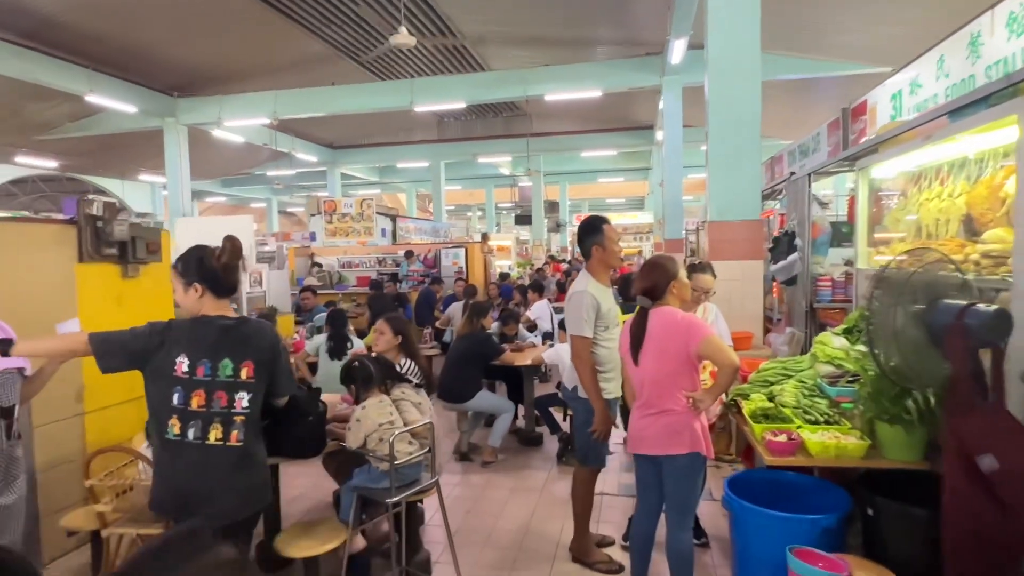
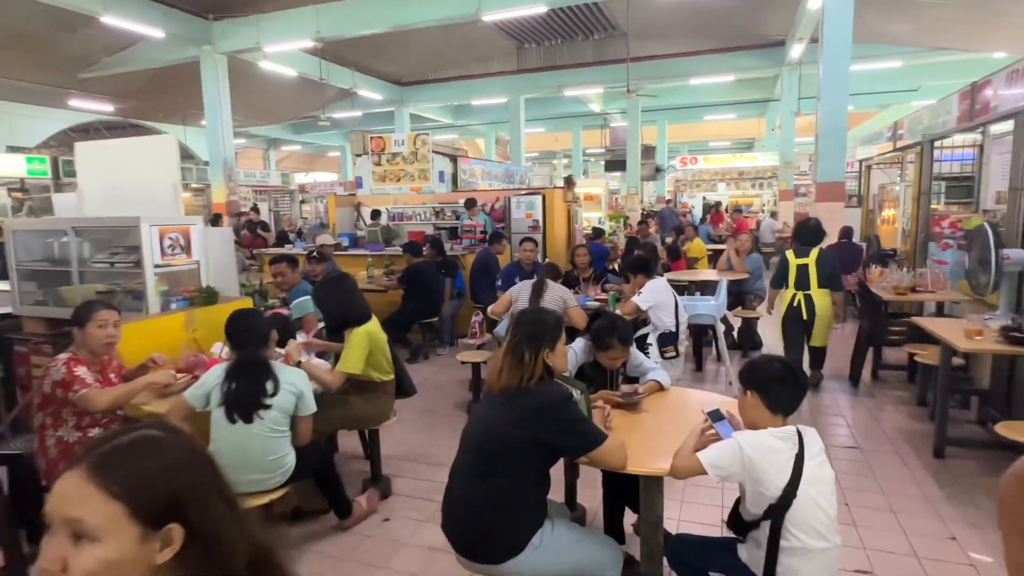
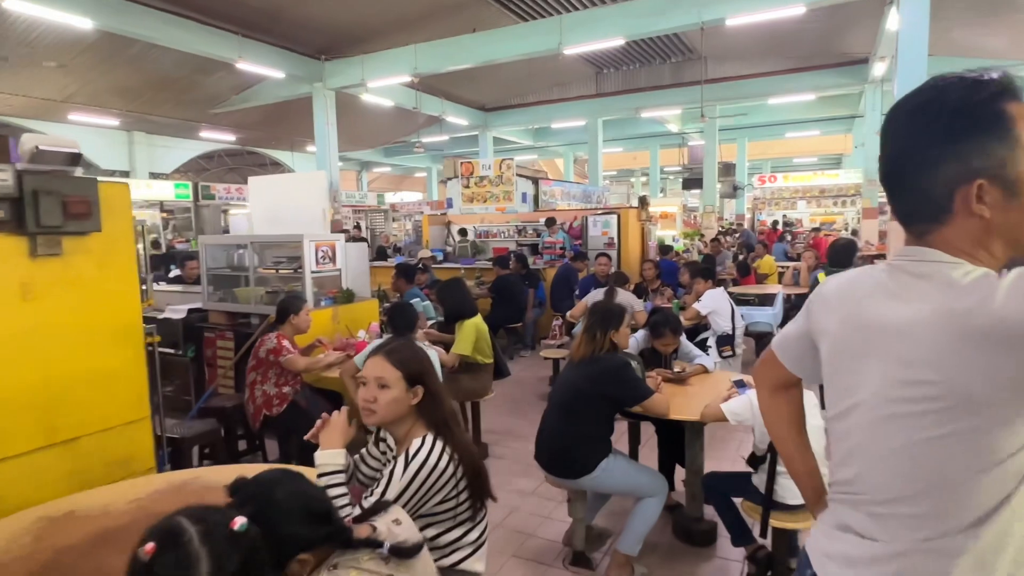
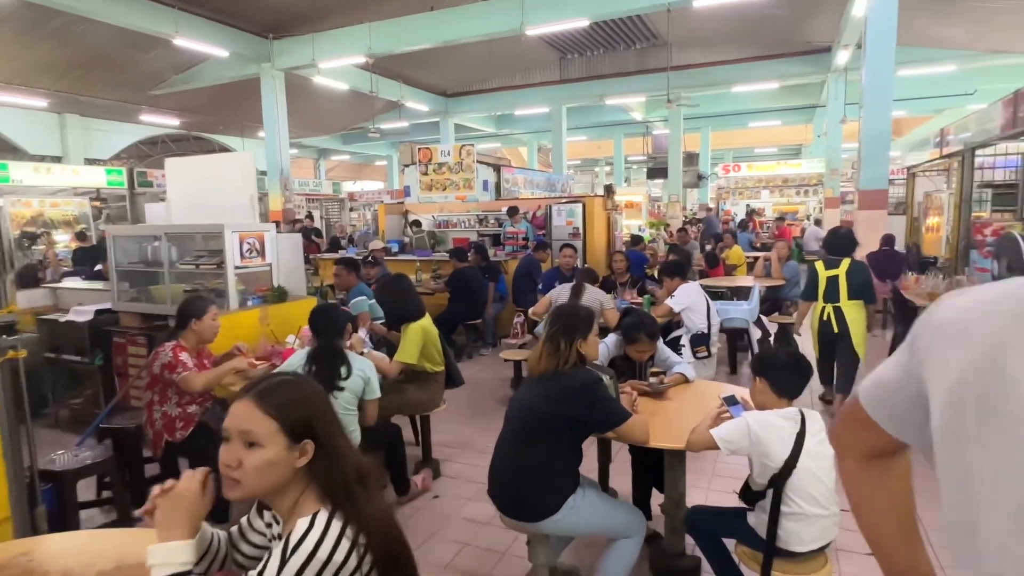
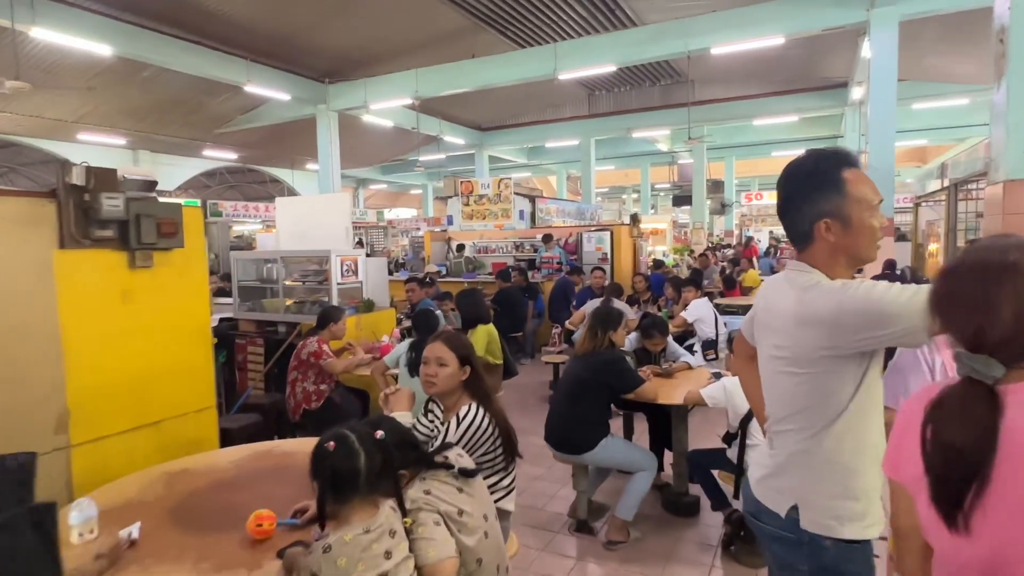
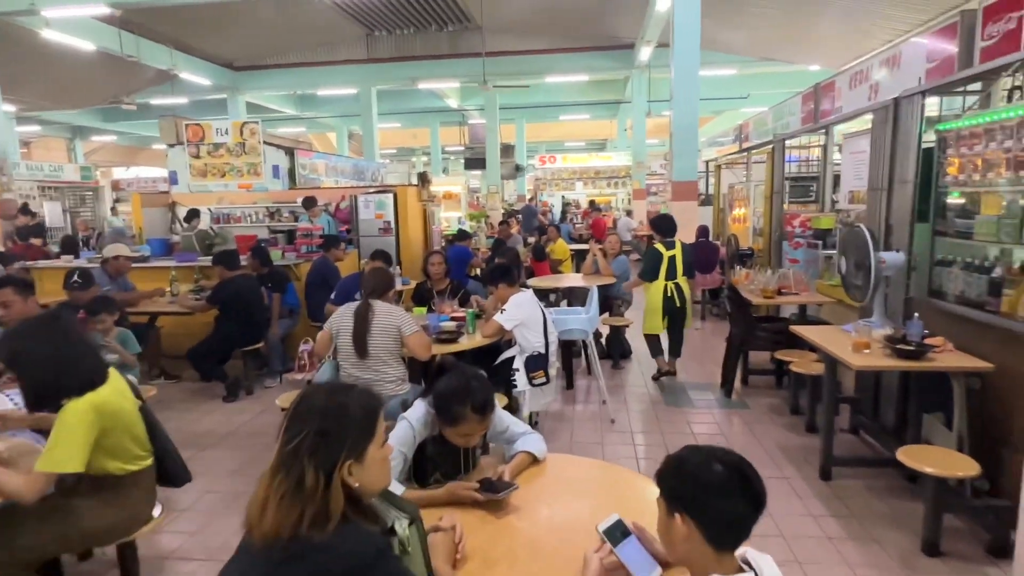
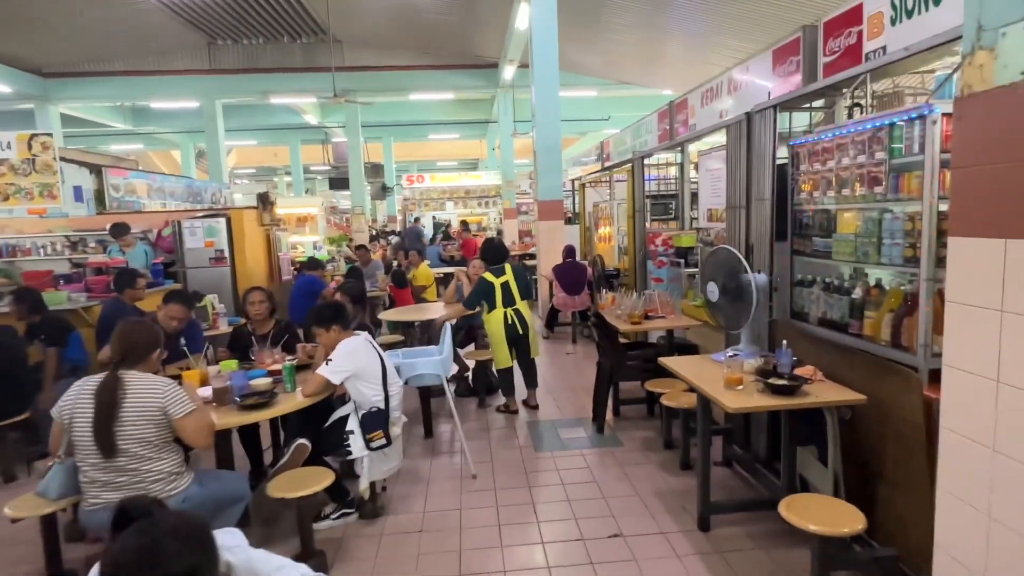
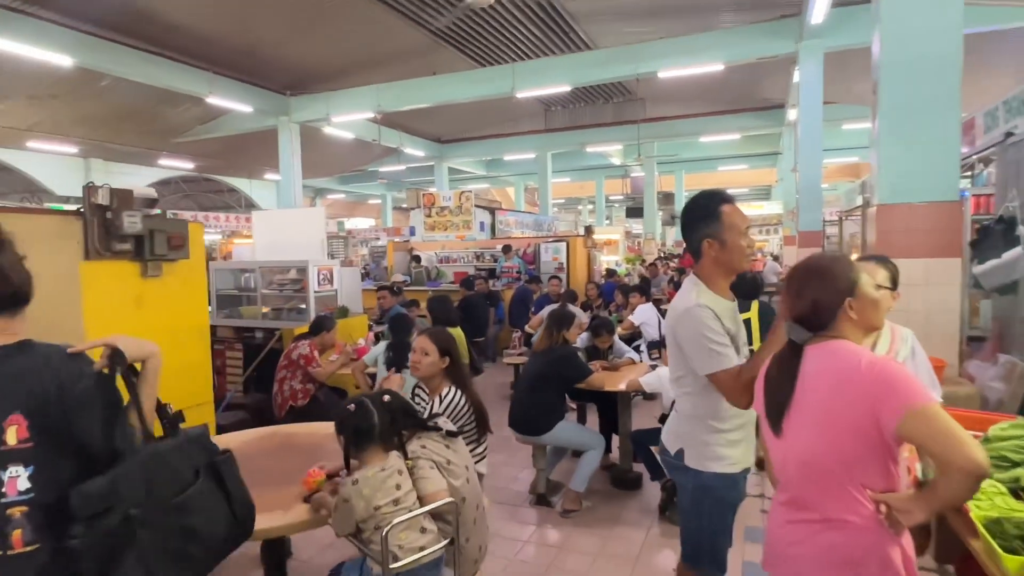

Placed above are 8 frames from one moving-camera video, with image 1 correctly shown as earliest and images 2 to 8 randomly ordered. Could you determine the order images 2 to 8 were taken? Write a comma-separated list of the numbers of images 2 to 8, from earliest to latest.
8, 5, 3, 4, 2, 6, 7
